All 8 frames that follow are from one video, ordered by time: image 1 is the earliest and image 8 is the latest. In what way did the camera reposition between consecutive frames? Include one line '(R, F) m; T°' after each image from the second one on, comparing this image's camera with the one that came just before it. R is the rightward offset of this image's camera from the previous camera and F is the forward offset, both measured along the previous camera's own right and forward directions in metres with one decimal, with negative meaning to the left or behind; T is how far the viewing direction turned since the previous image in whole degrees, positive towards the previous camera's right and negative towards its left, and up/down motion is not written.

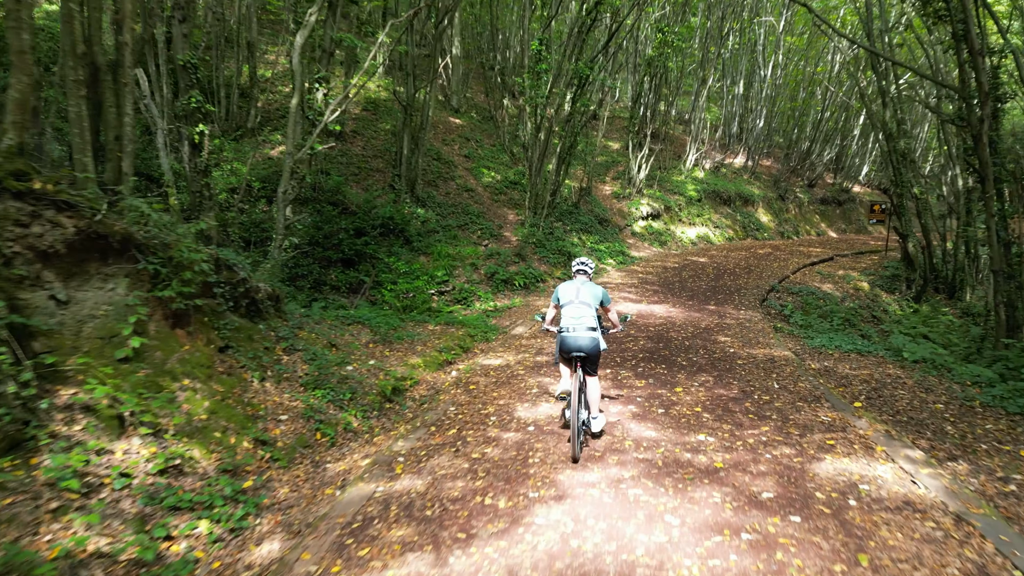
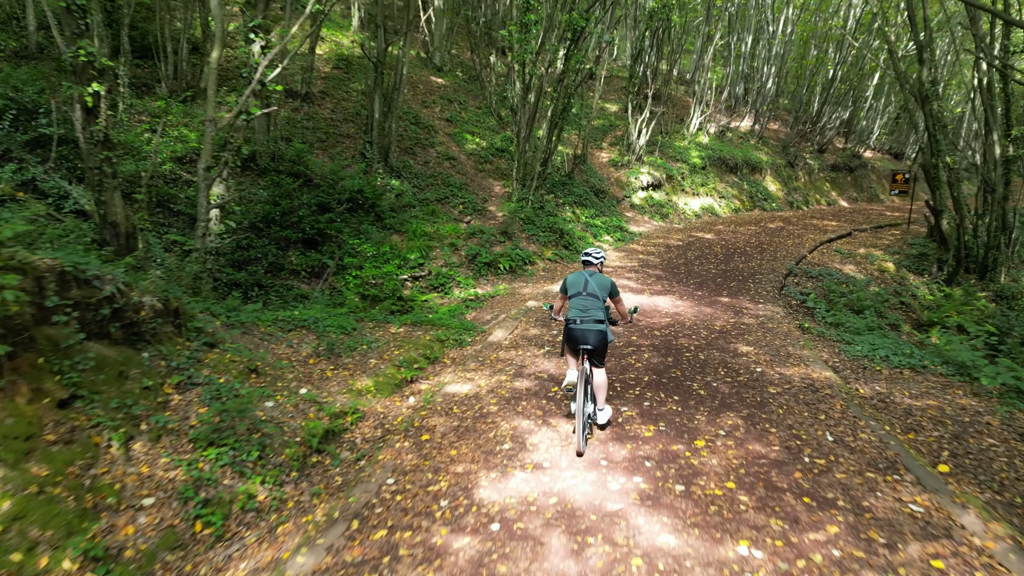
(+0.2, +1.6) m; 0°
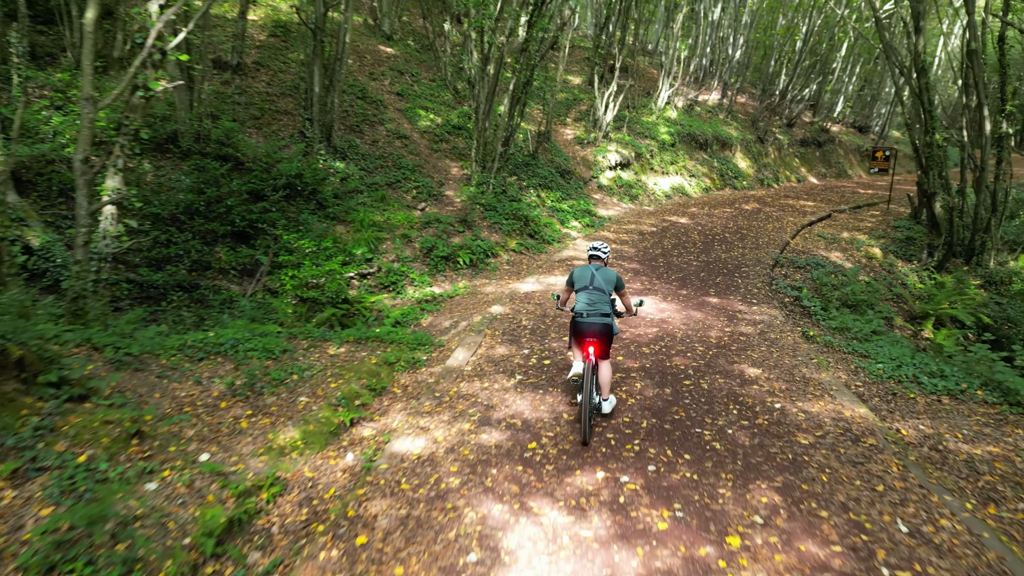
(0.0, +1.3) m; +3°
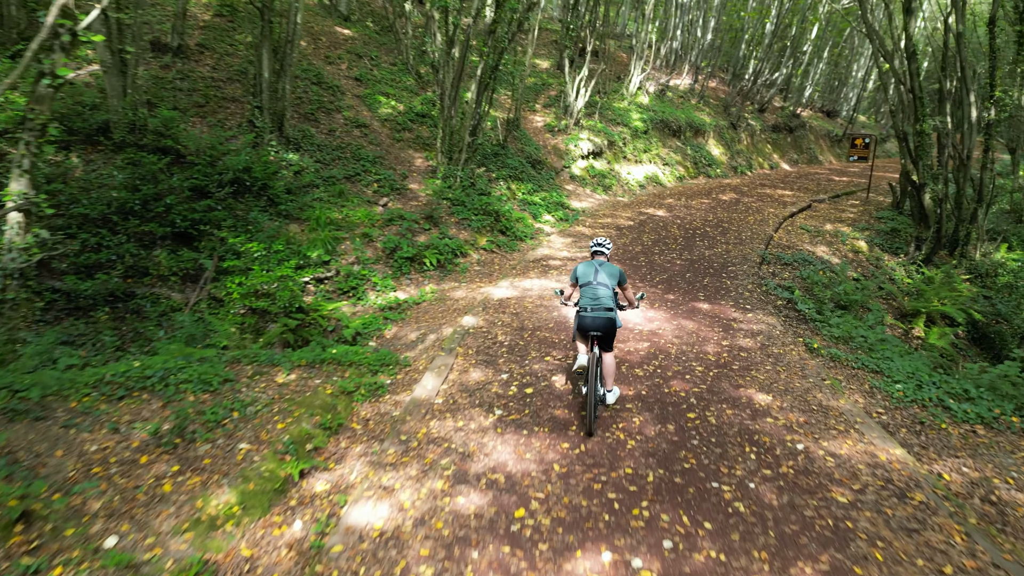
(-0.1, +0.8) m; +3°
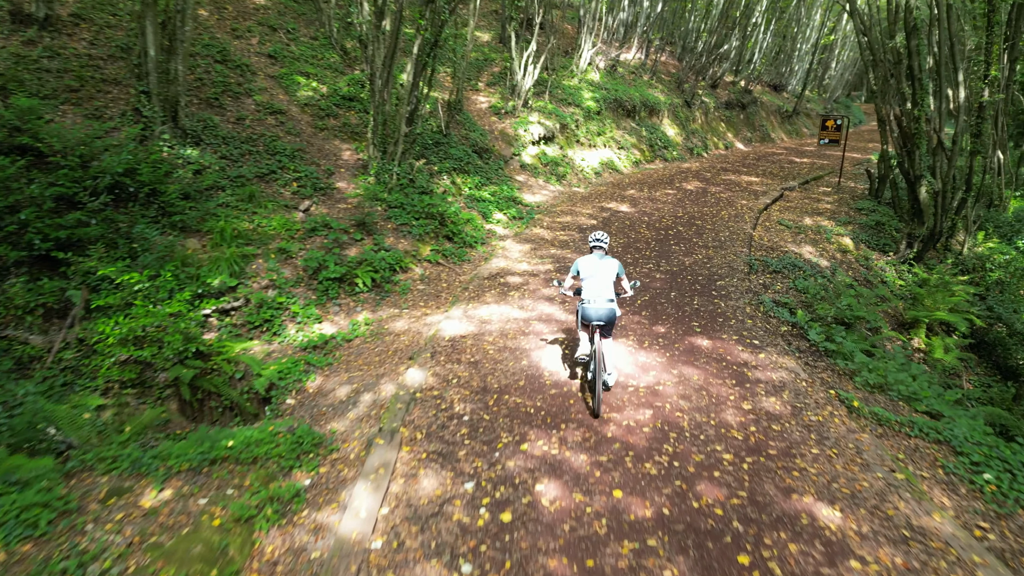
(-0.1, +1.6) m; +5°
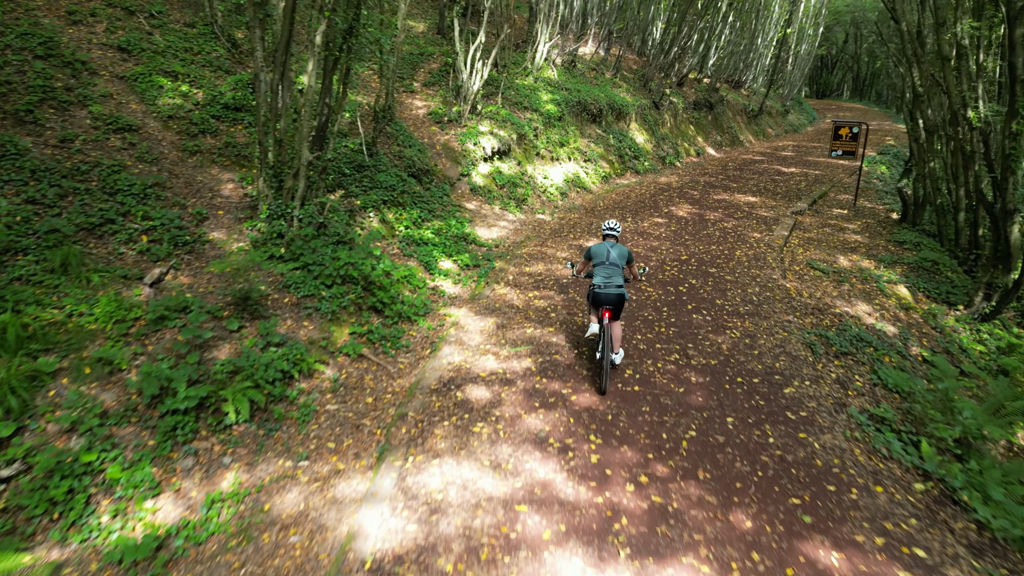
(-0.1, +3.0) m; +5°
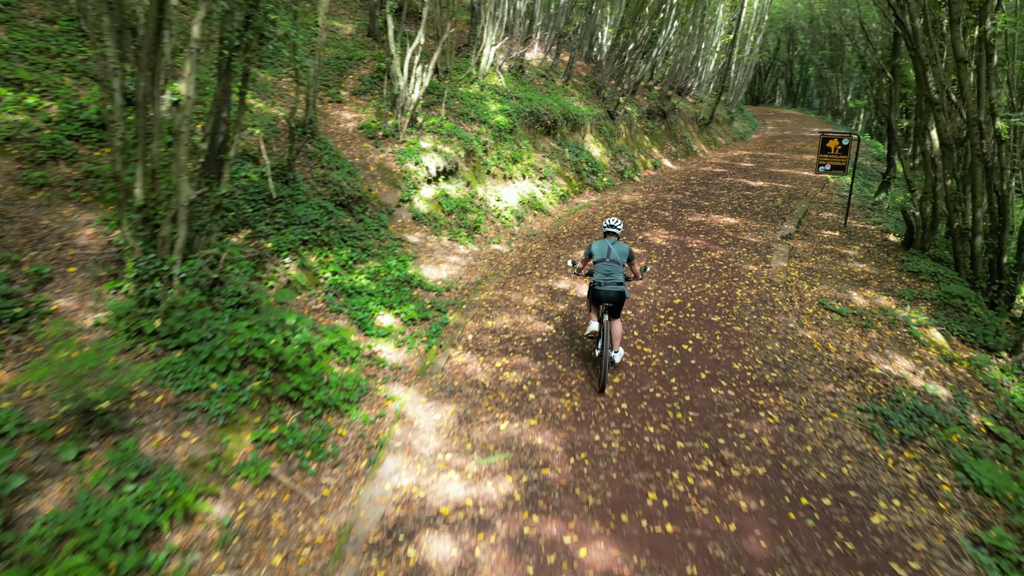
(-0.2, +1.7) m; +5°
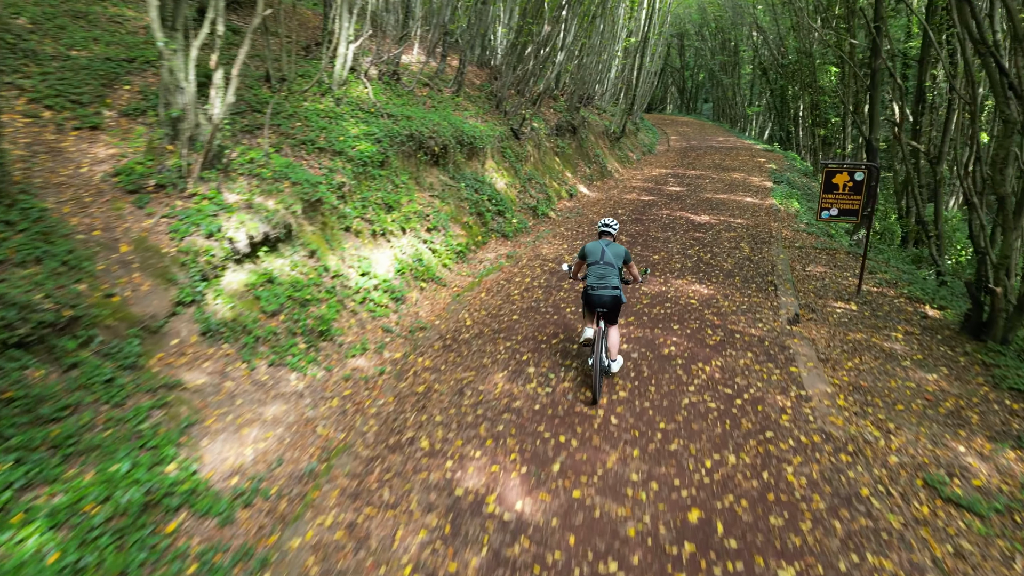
(+0.2, +3.7) m; +8°
